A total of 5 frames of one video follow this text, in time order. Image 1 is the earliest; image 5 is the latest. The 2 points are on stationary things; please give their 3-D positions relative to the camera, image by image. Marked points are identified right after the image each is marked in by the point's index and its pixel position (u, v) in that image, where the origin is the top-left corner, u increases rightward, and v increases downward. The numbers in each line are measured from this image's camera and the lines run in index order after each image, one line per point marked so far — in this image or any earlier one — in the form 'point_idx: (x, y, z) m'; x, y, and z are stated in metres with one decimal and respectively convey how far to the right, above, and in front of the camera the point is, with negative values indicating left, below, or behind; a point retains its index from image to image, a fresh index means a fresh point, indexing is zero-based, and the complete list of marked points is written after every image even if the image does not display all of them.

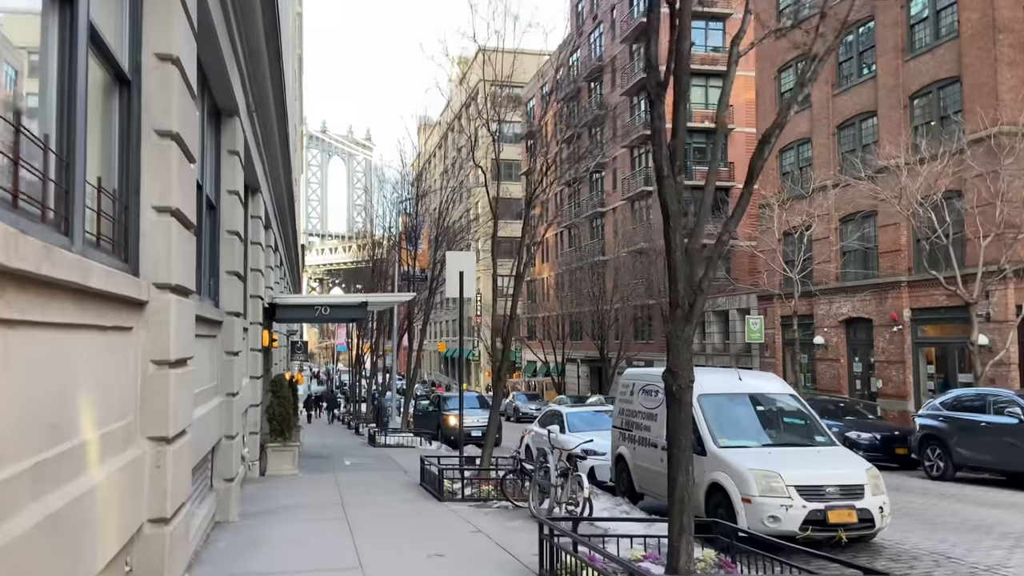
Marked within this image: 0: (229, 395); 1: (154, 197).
0: (-3.2, -1.2, +9.2) m
1: (-2.2, +0.6, +4.9) m
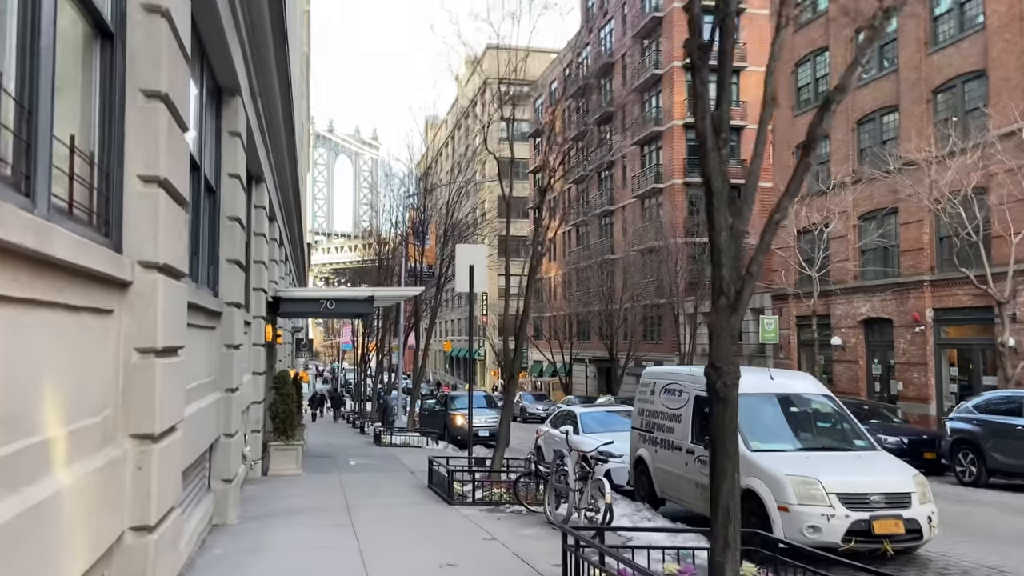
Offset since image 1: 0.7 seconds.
0: (-3.0, -1.1, +8.7) m
1: (-2.0, +0.7, +4.4) m
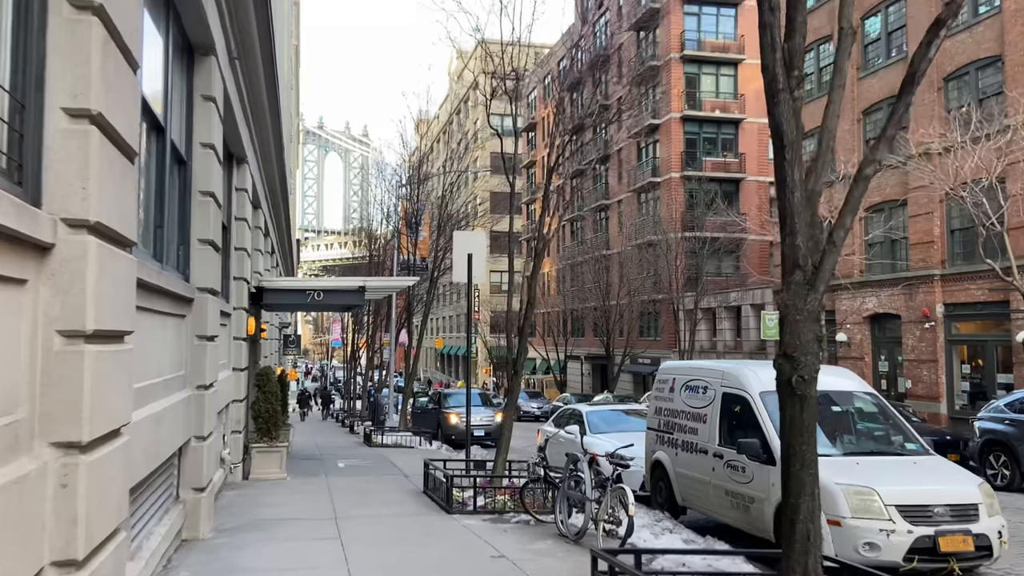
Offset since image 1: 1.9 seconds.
0: (-3.0, -1.0, +7.7) m
1: (-1.9, +0.8, +3.4) m
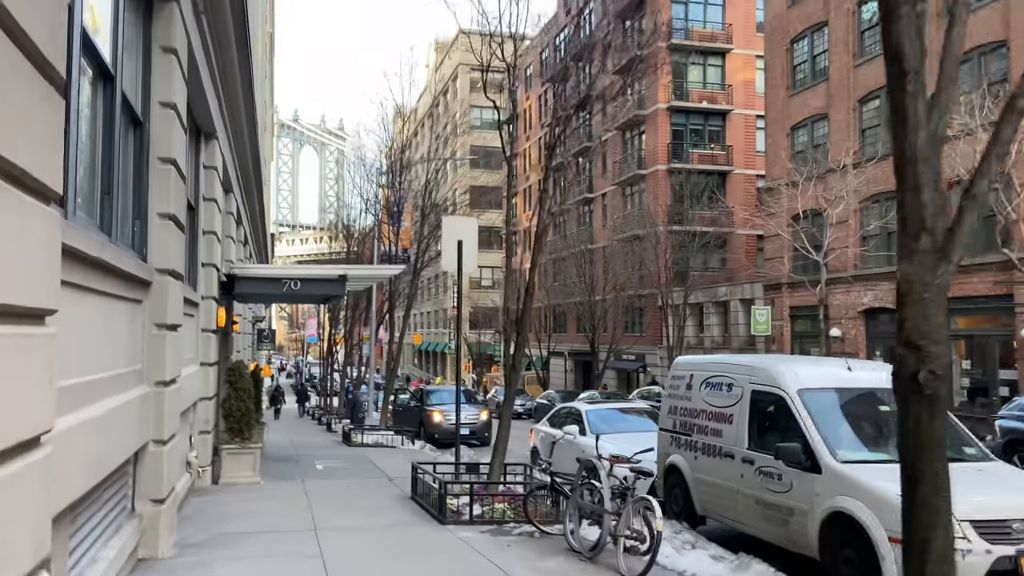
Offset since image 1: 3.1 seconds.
0: (-2.9, -0.8, +6.7) m
1: (-1.7, +0.9, +2.4) m
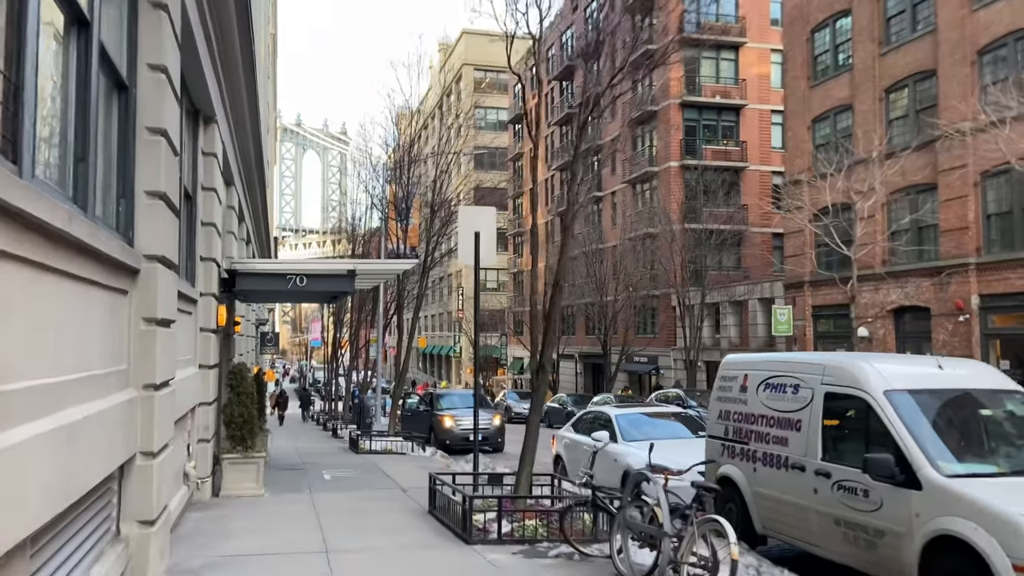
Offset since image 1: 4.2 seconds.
0: (-2.6, -0.7, +5.8) m
1: (-1.4, +1.0, +1.6) m
